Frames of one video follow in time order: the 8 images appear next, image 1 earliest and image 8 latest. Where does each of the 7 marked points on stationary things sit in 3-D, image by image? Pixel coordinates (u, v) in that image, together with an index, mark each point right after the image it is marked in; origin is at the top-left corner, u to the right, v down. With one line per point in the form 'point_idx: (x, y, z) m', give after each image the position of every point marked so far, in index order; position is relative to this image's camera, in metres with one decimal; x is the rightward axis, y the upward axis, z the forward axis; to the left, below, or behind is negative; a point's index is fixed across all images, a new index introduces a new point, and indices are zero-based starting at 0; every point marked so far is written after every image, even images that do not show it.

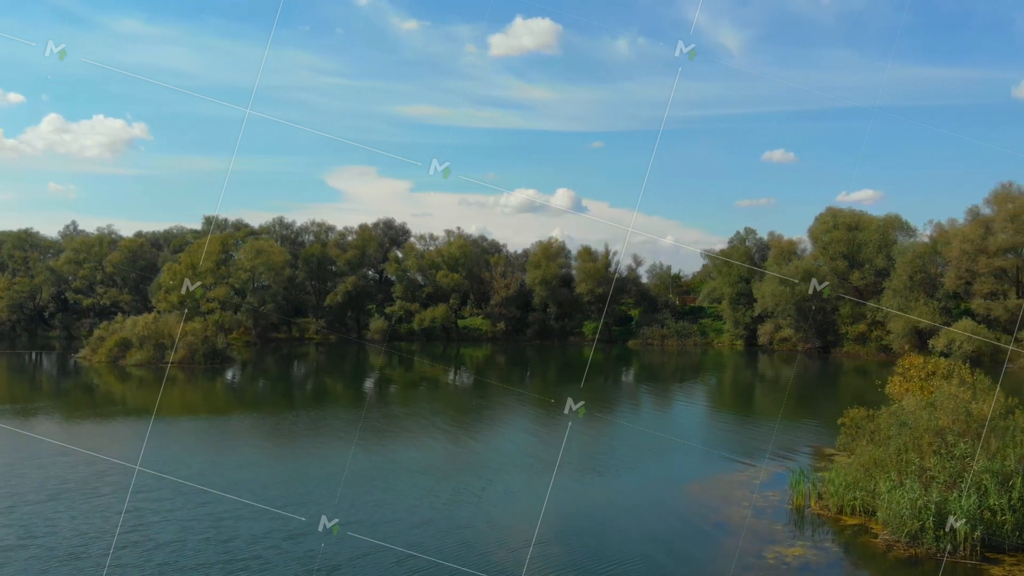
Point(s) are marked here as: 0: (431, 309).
0: (-1.2, -0.3, +14.4) m
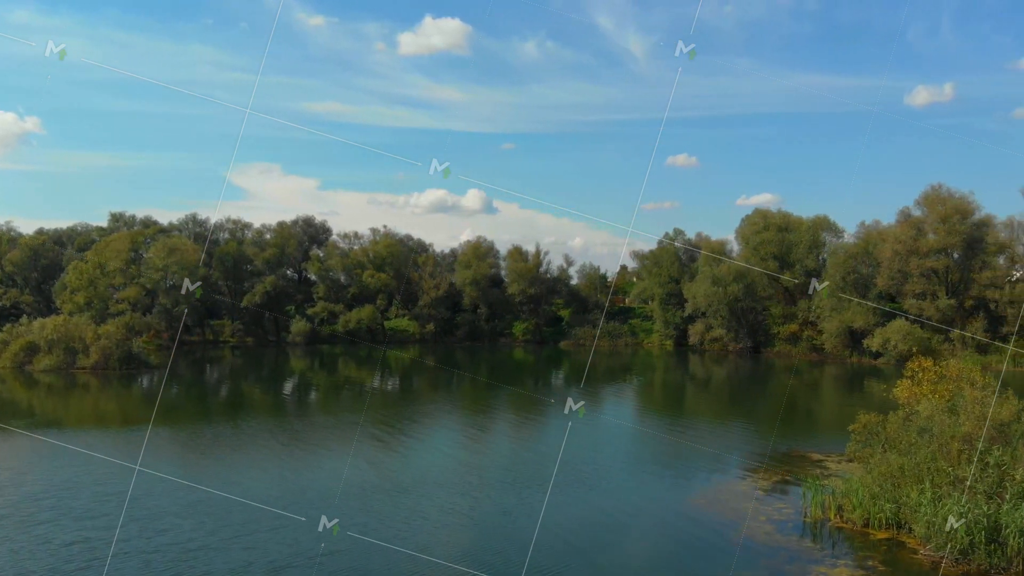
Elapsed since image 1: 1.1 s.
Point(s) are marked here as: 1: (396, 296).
0: (-2.3, -0.3, +13.8) m
1: (-1.7, -0.1, +13.8) m
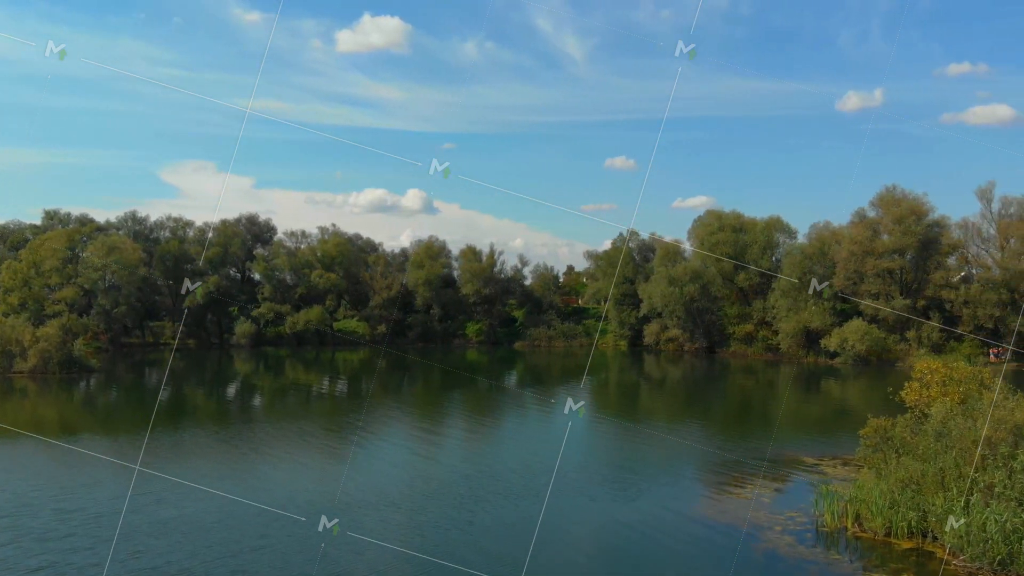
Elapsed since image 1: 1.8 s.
0: (-3.0, -0.3, +13.4) m
1: (-2.4, -0.1, +13.4) m
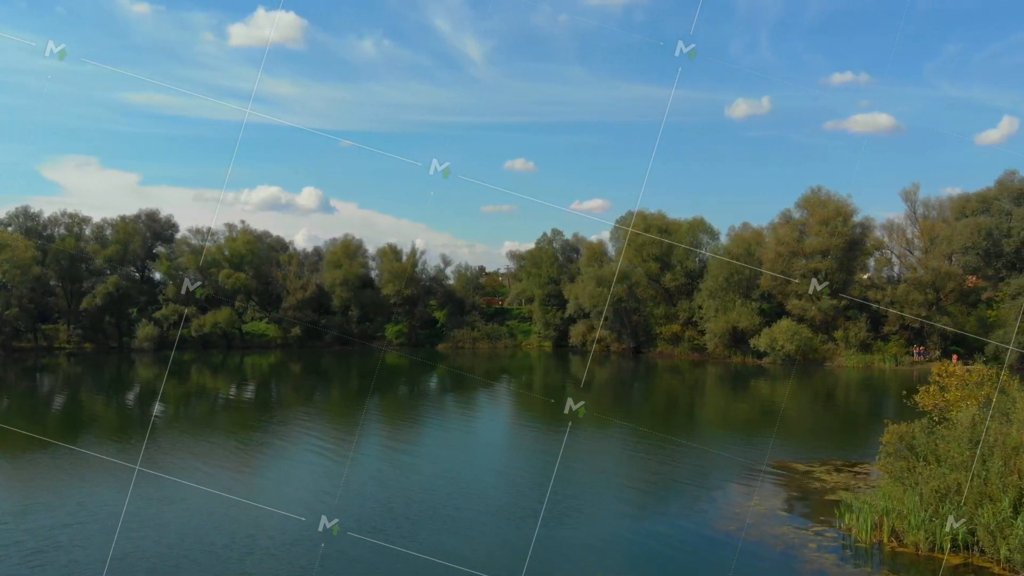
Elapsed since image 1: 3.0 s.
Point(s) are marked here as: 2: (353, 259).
0: (-4.1, -0.3, +12.6) m
1: (-3.5, -0.1, +12.7) m
2: (-2.1, +0.4, +12.4) m
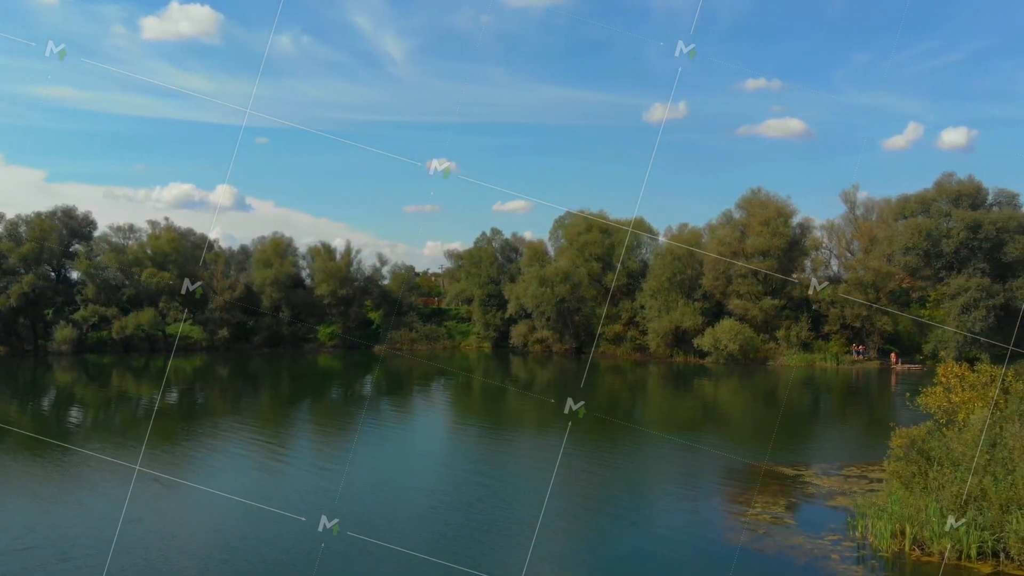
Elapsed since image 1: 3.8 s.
0: (-4.8, -0.3, +12.1) m
1: (-4.2, -0.1, +12.1) m
2: (-2.8, +0.4, +11.7) m
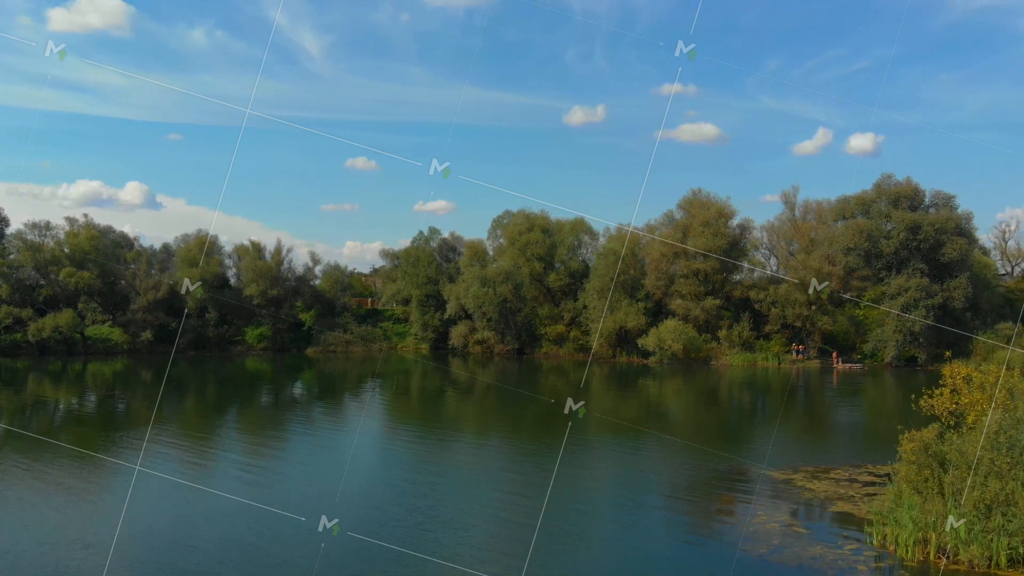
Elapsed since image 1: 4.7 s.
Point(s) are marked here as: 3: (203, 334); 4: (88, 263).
0: (-5.6, -0.3, +11.5) m
1: (-5.0, -0.1, +11.6) m
2: (-3.6, +0.4, +11.3) m
3: (-3.9, -0.6, +12.4) m
4: (-4.9, +0.3, +11.0) m
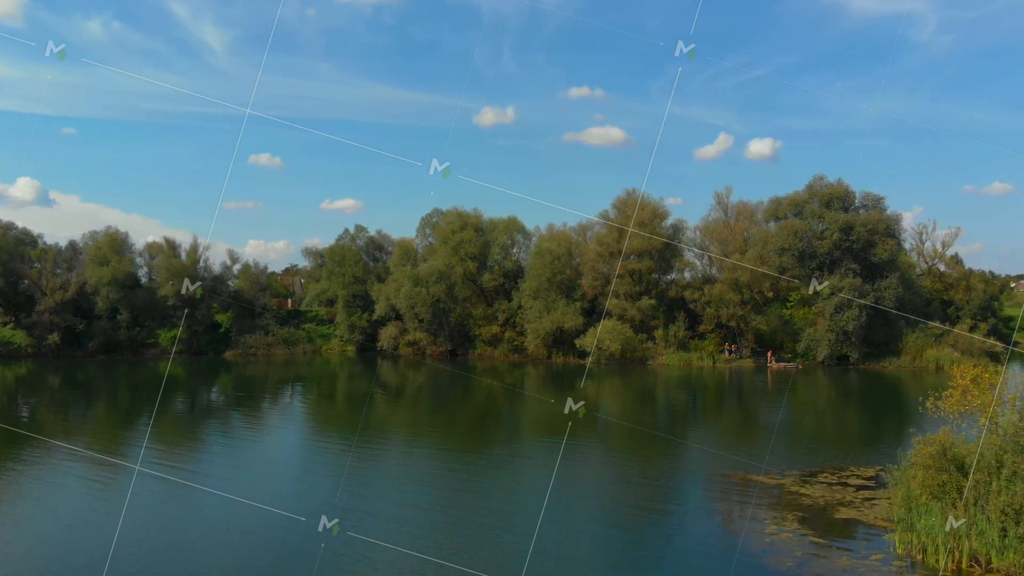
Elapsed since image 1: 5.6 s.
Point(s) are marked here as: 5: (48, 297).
0: (-6.4, -0.3, +10.8) m
1: (-5.8, -0.1, +10.9) m
2: (-4.4, +0.4, +10.8) m
3: (-4.8, -0.6, +11.8) m
4: (-5.8, +0.3, +10.4) m
5: (-5.7, -0.1, +11.5) m
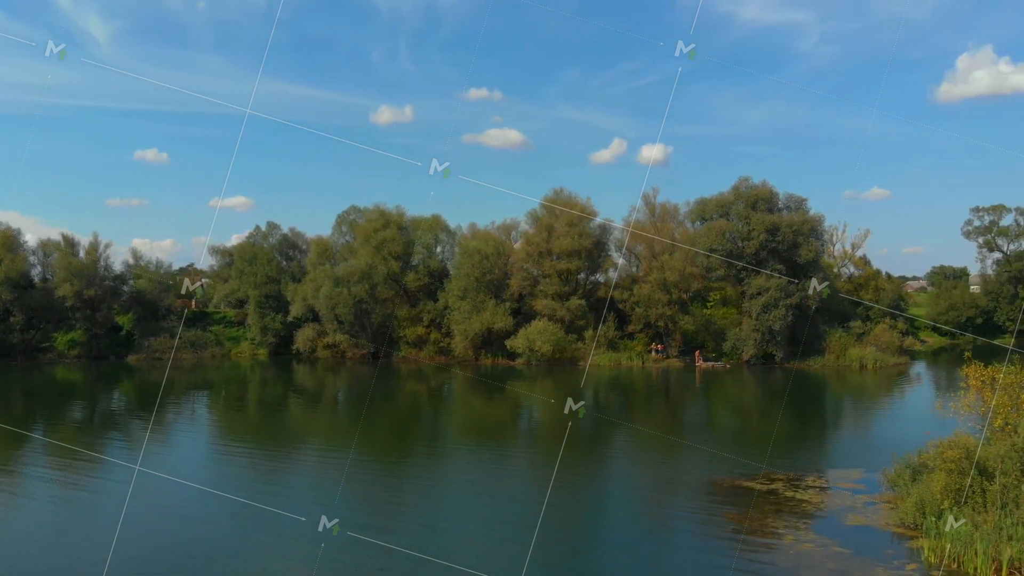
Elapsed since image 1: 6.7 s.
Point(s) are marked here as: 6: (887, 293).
0: (-7.3, -0.3, +9.9) m
1: (-6.7, -0.1, +10.1) m
2: (-5.3, +0.4, +10.1) m
3: (-5.8, -0.6, +11.1) m
4: (-6.6, +0.3, +9.6) m
5: (-6.7, -0.1, +10.7) m
6: (+5.6, -0.1, +14.1) m
